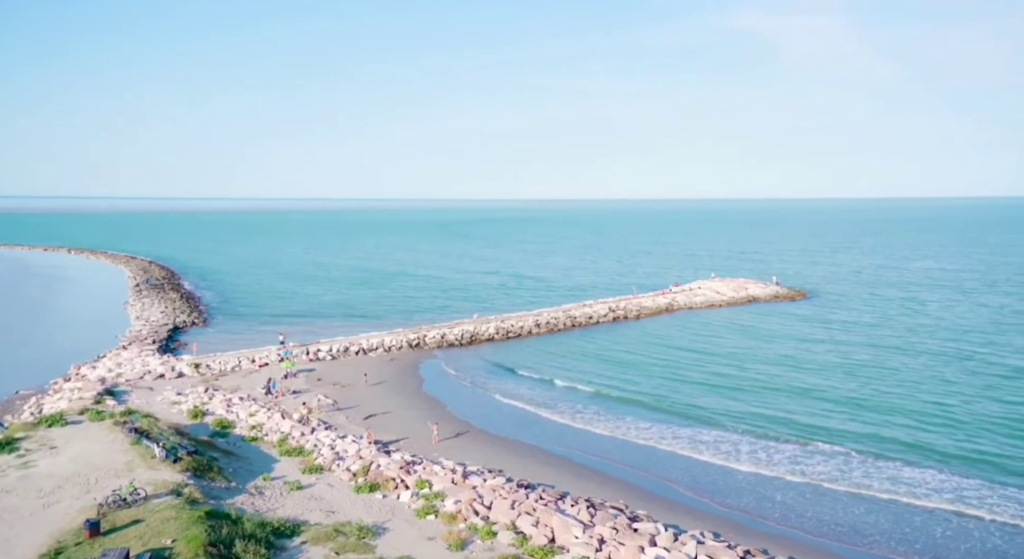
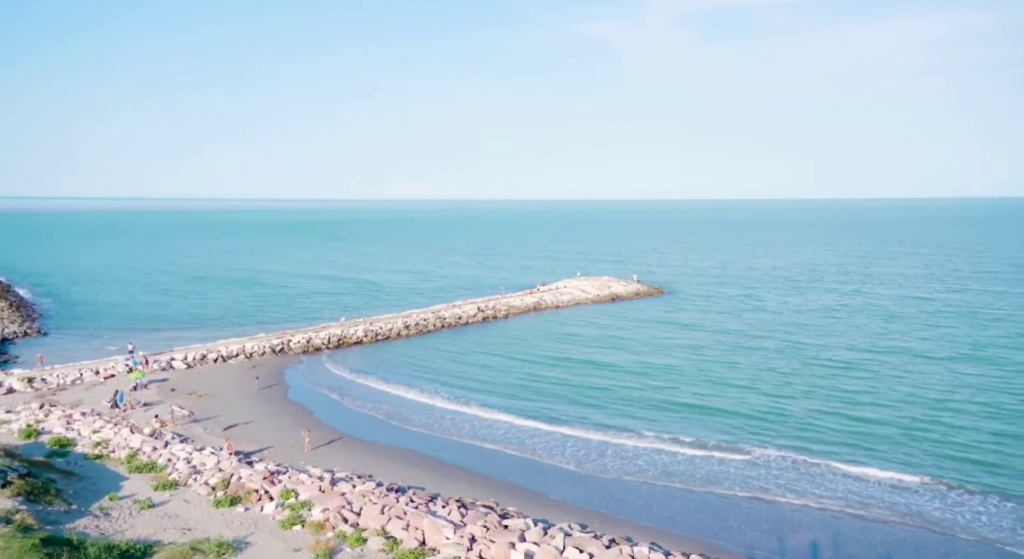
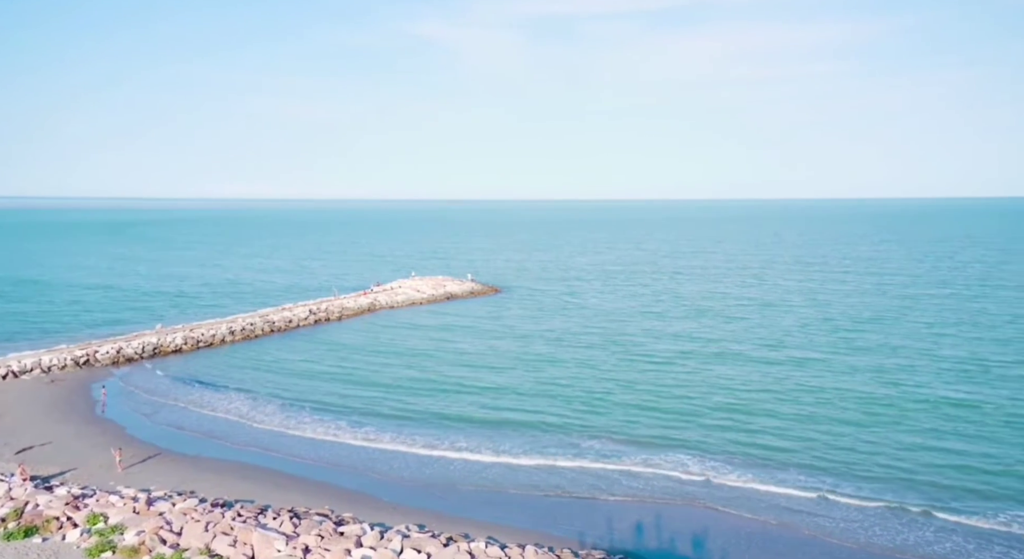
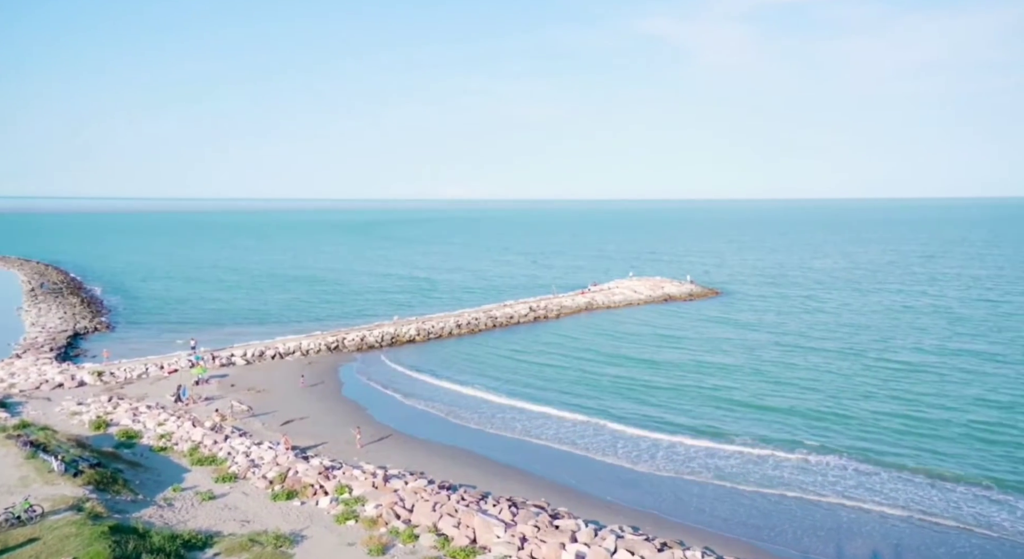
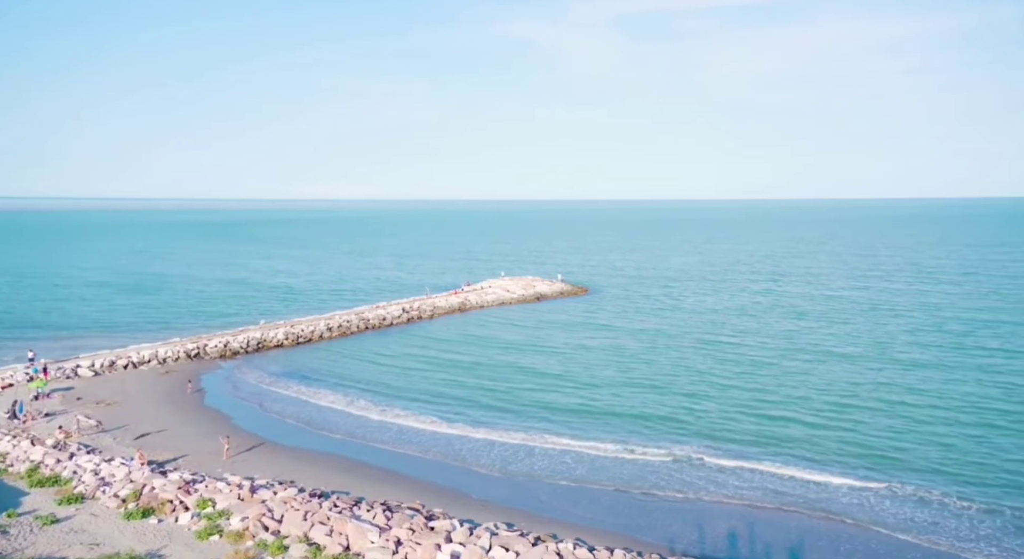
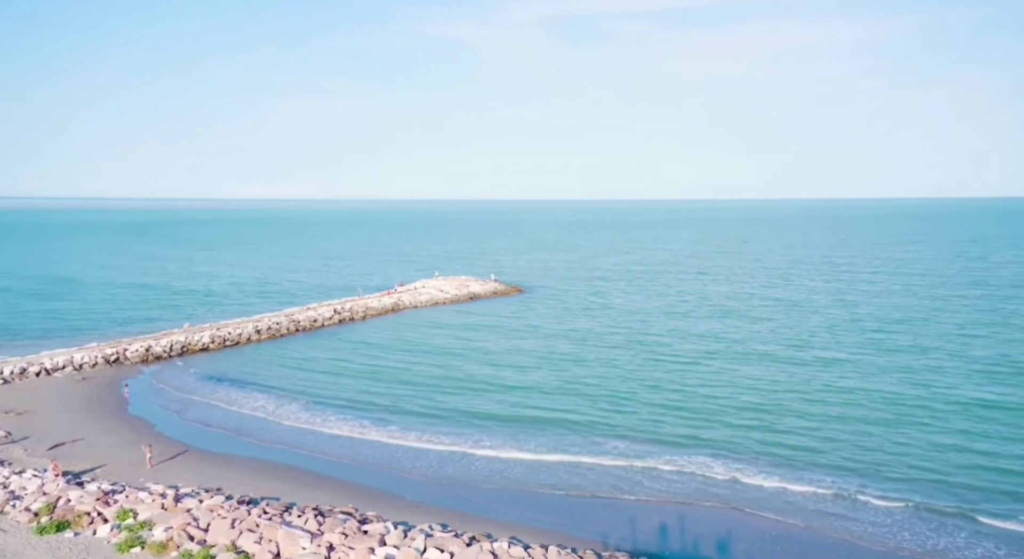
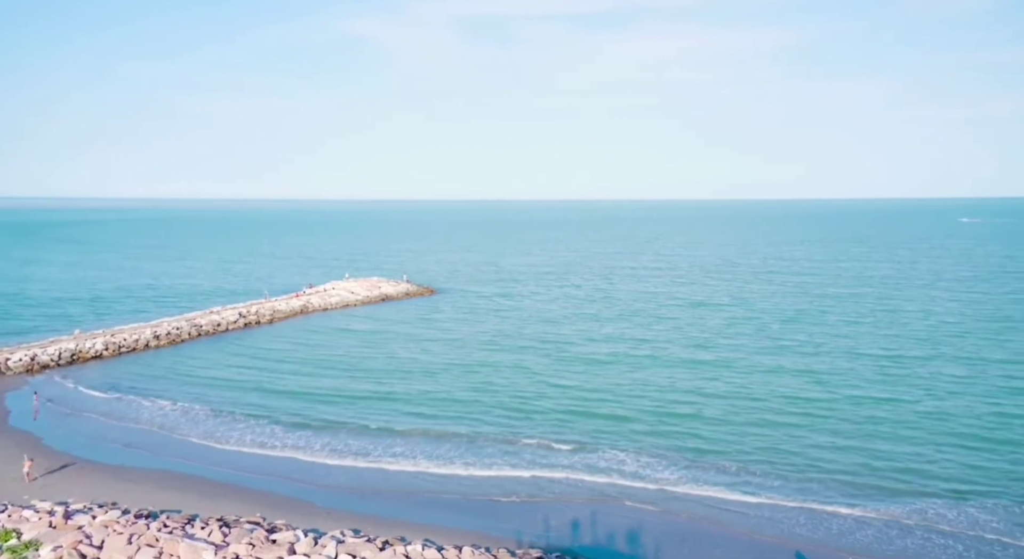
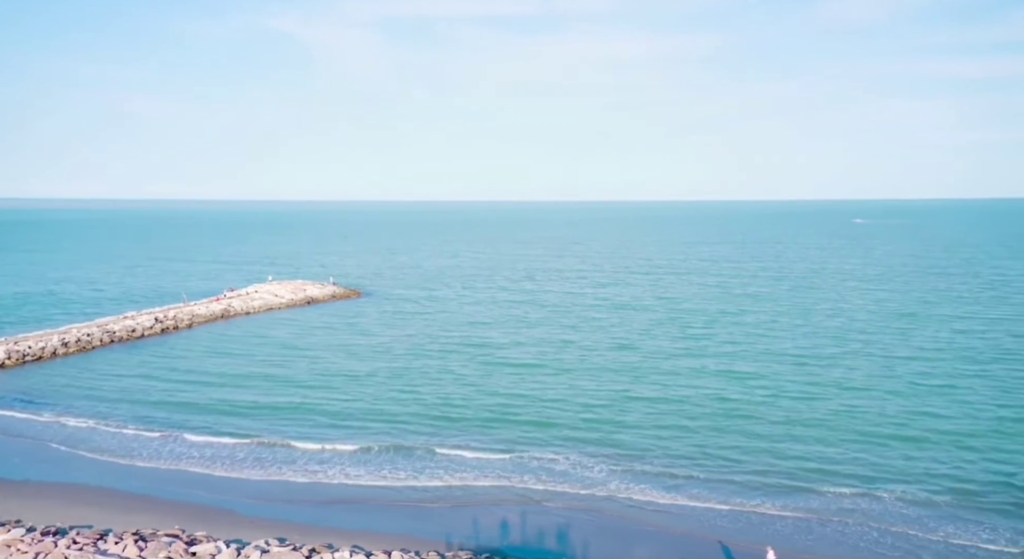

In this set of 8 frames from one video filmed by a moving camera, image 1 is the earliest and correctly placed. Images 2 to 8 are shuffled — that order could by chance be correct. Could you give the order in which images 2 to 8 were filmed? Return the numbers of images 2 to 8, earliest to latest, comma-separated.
4, 2, 5, 6, 3, 7, 8
